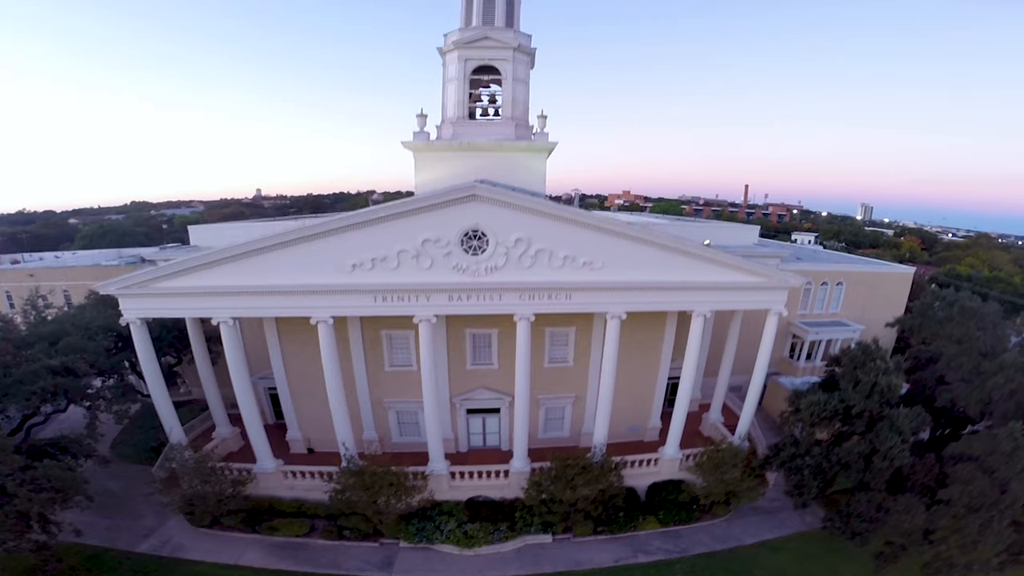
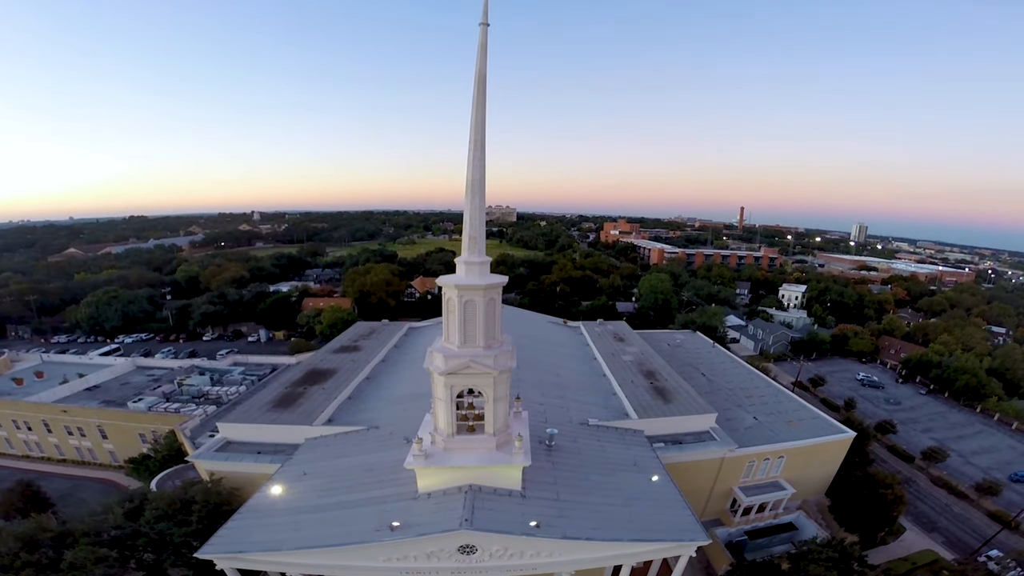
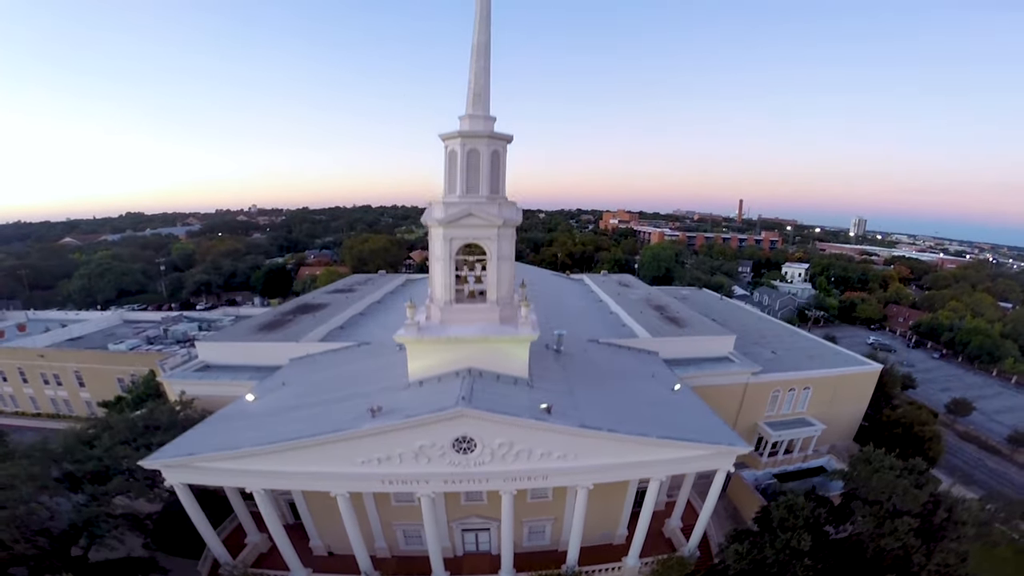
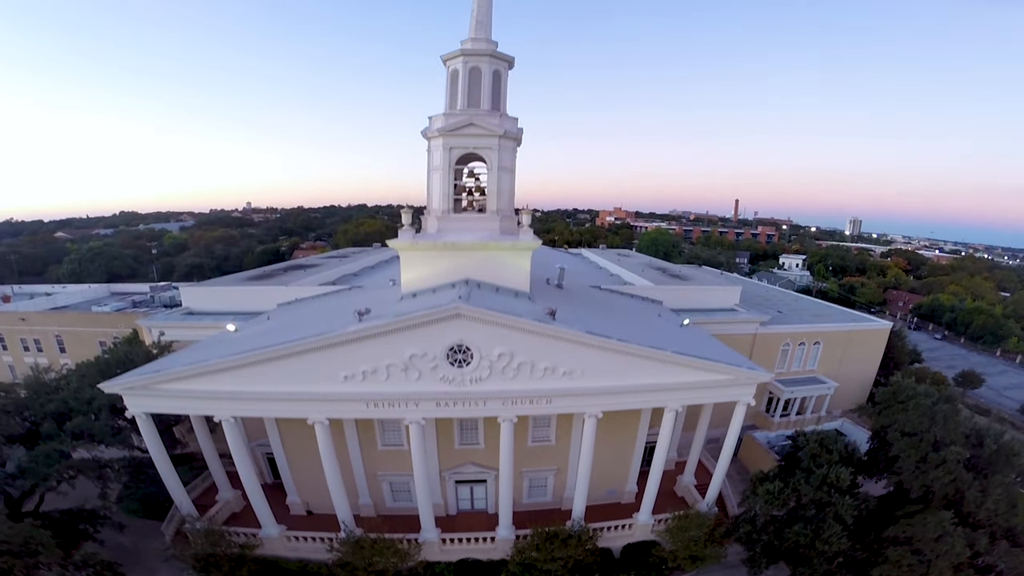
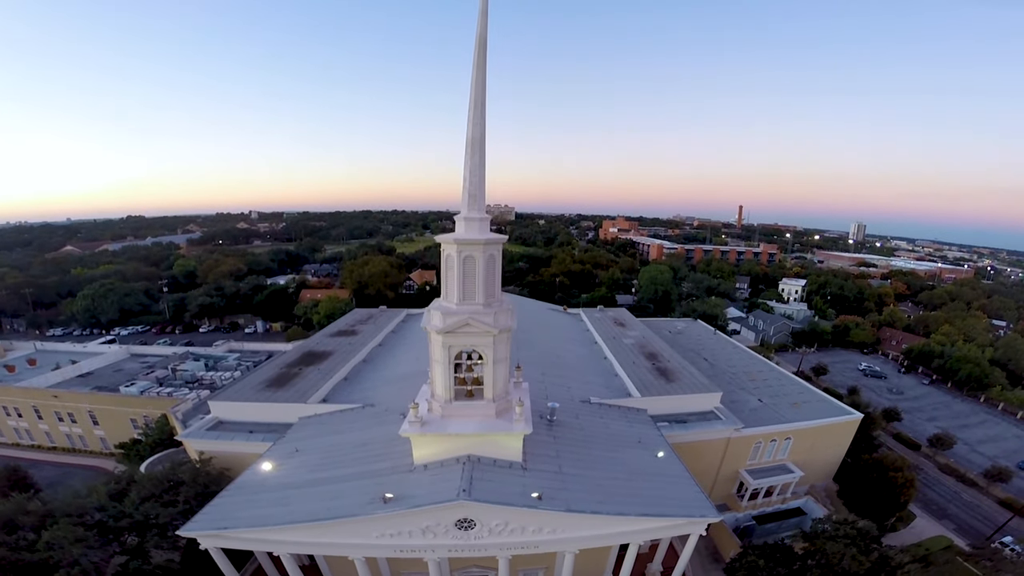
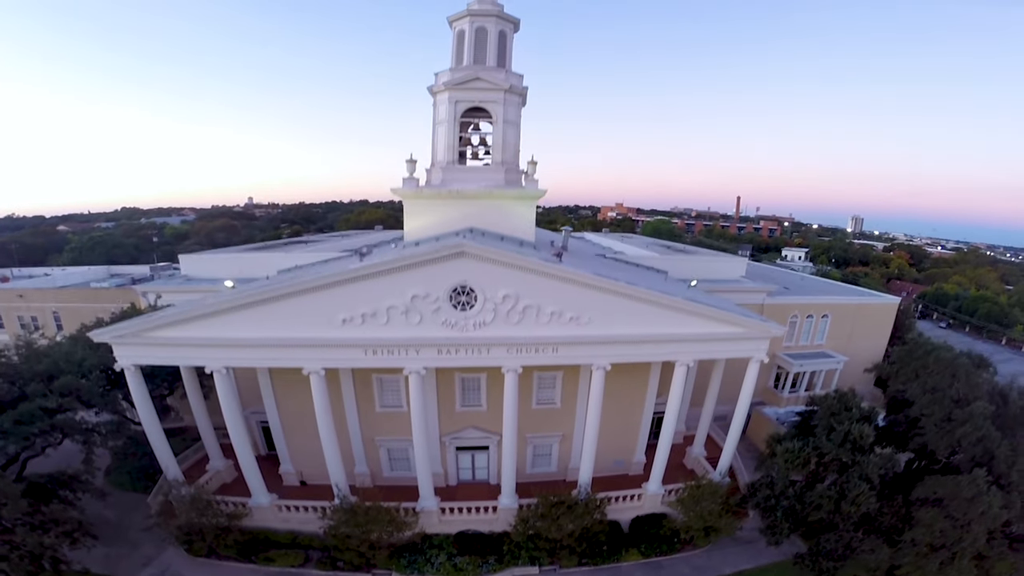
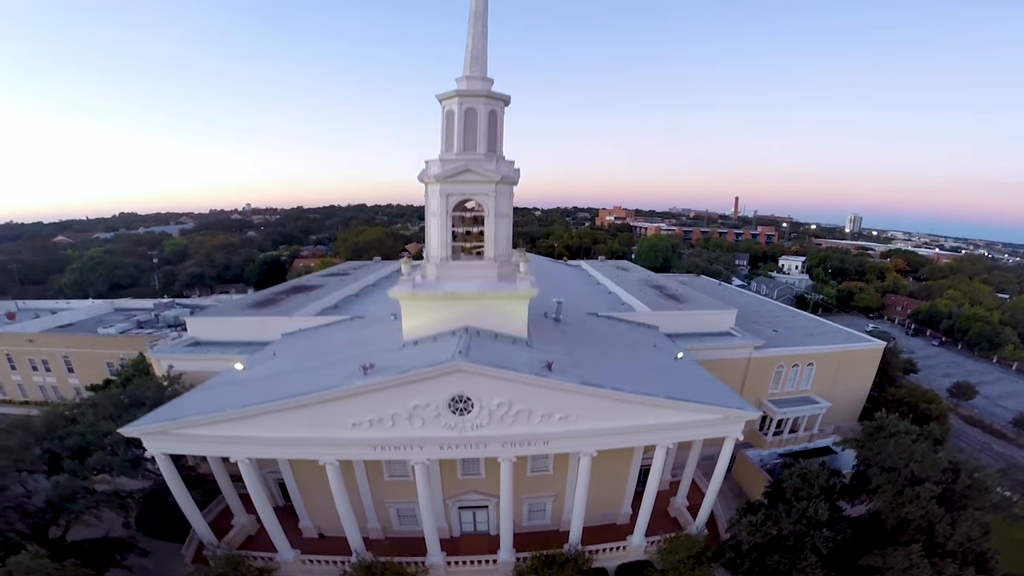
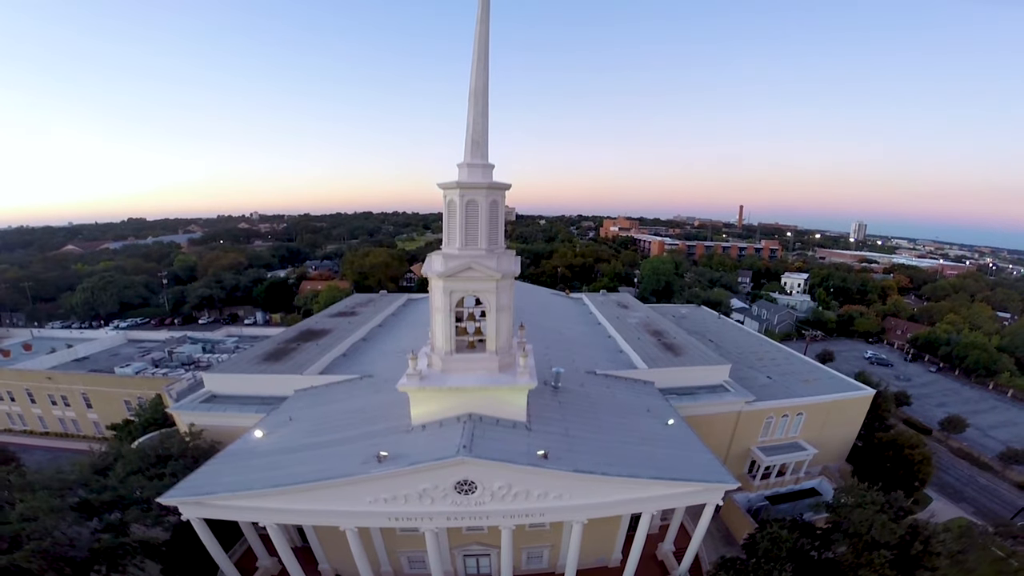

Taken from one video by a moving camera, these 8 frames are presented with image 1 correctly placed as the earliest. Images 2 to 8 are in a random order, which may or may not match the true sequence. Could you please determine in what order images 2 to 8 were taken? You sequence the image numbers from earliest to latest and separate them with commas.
6, 4, 7, 3, 8, 5, 2
